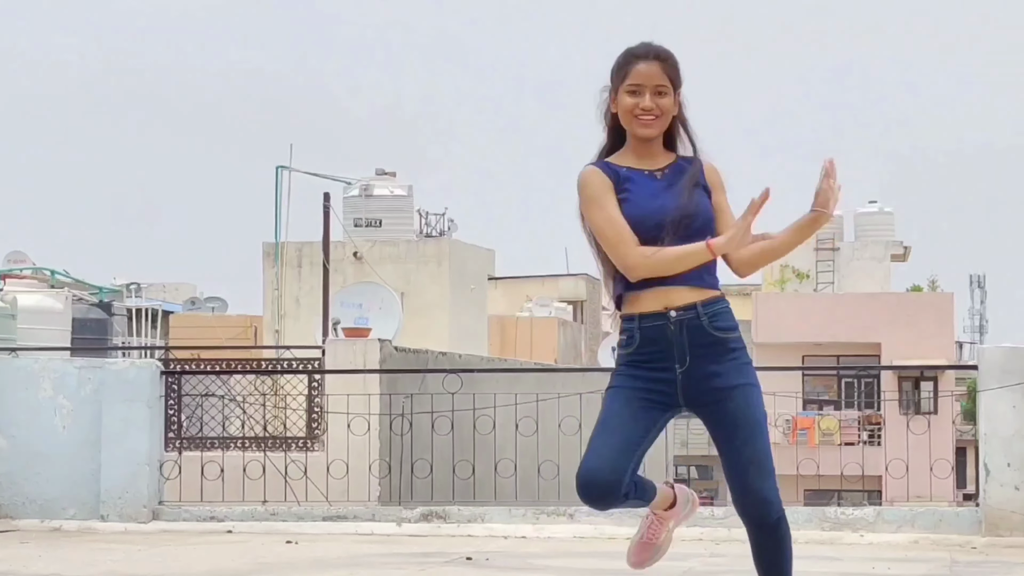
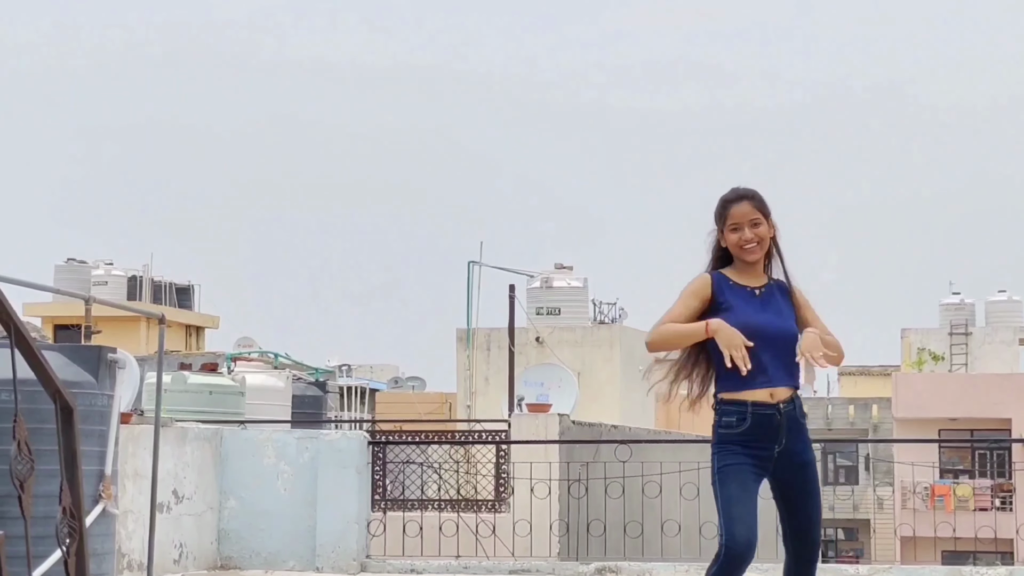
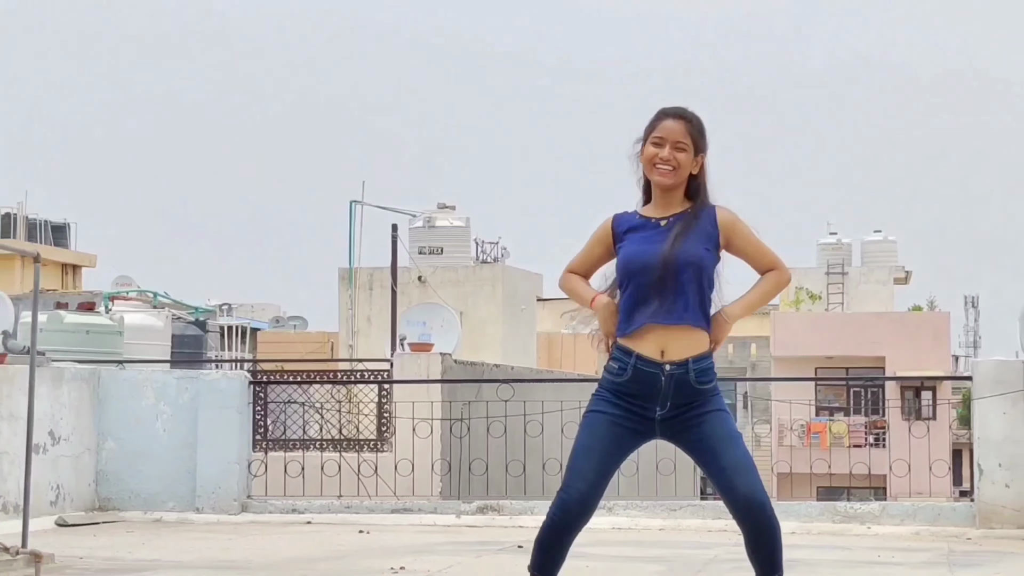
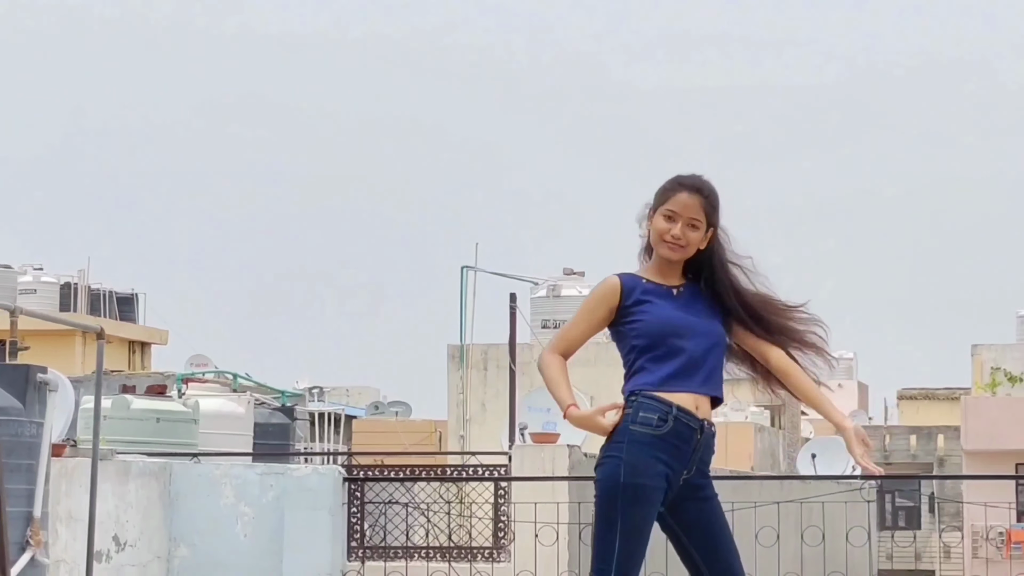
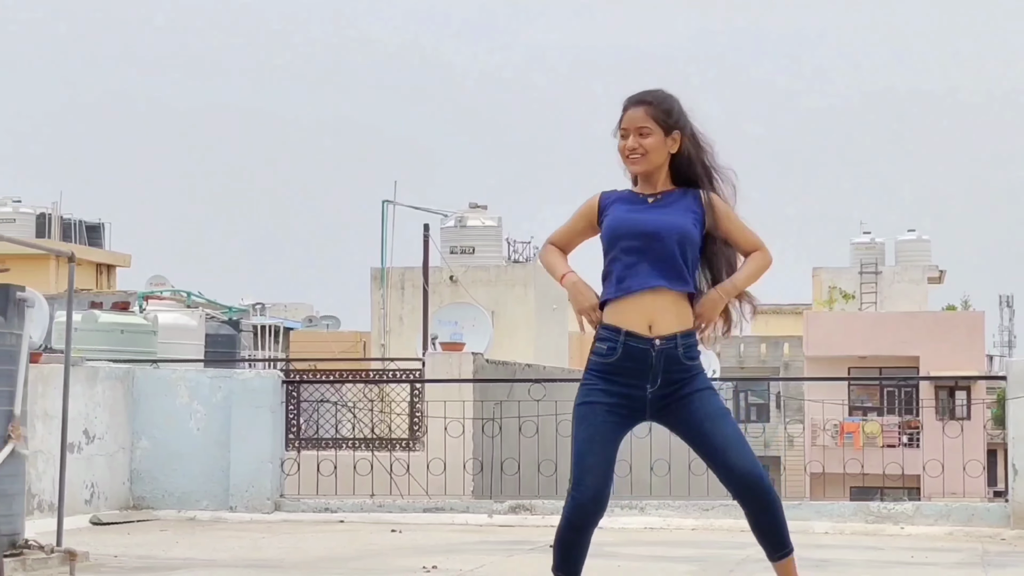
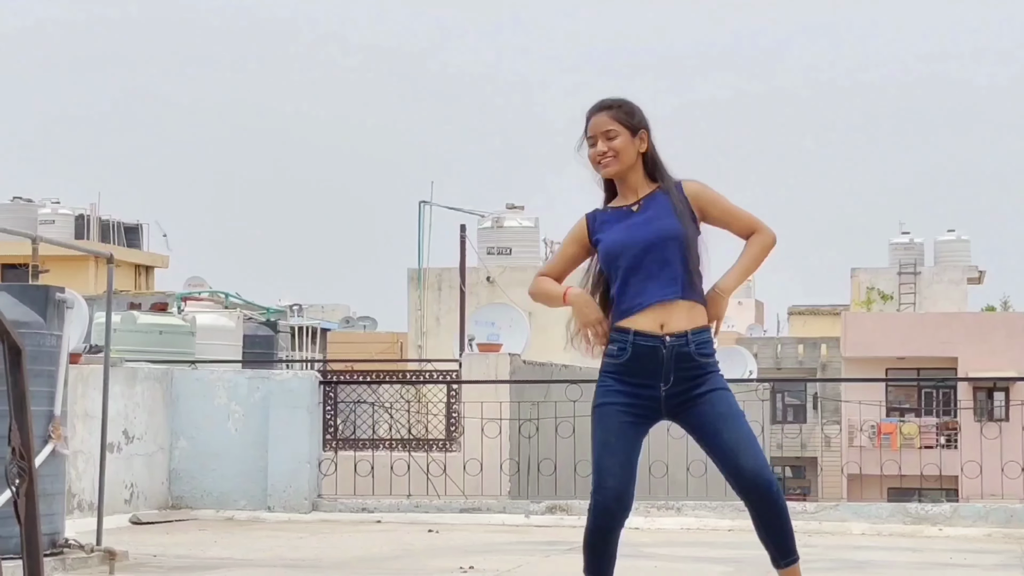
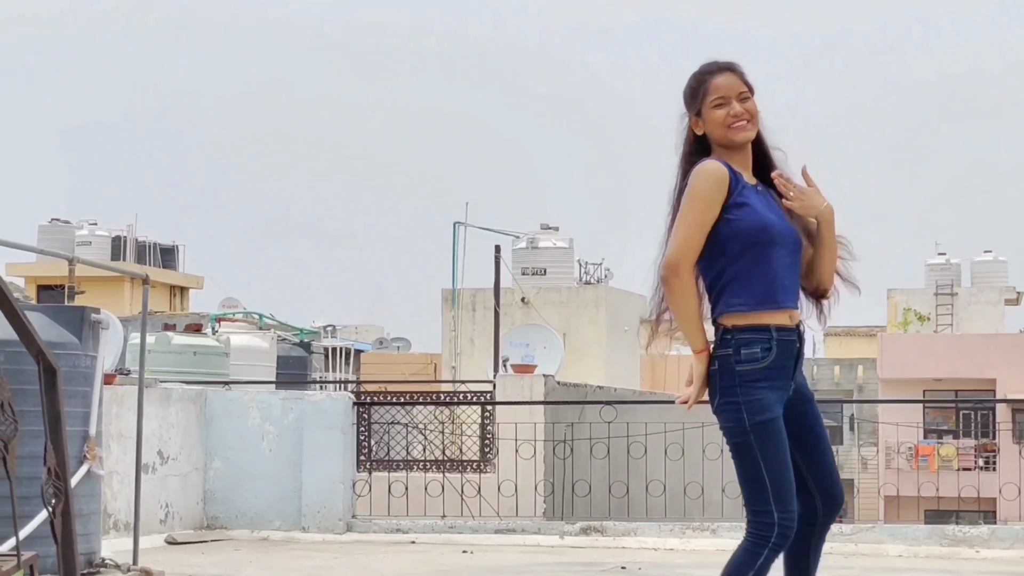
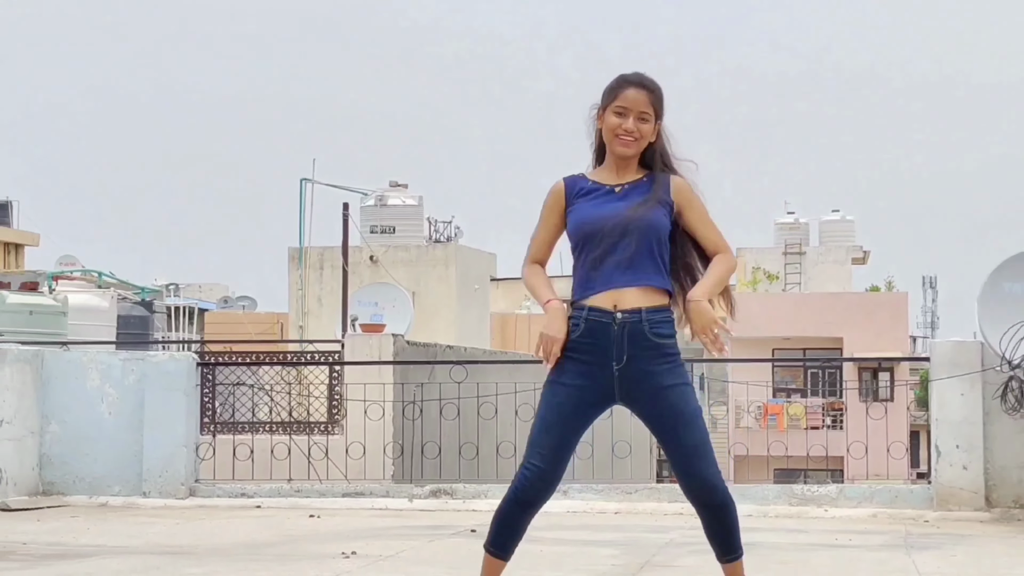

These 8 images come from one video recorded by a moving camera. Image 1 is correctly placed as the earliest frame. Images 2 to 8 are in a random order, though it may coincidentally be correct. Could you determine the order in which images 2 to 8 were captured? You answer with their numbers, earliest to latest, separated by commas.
8, 3, 5, 6, 7, 2, 4
